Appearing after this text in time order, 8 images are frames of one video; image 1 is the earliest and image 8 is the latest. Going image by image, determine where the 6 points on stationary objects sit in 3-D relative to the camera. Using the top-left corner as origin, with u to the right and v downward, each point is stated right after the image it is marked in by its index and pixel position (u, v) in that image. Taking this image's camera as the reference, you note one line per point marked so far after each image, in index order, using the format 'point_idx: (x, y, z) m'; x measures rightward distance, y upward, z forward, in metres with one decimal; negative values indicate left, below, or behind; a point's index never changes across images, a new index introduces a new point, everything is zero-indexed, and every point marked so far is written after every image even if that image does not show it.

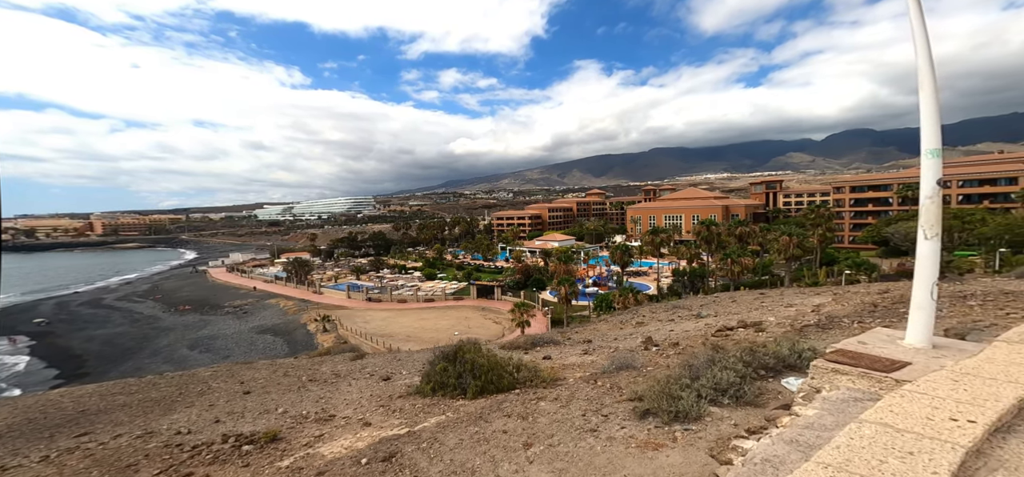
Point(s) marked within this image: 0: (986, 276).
0: (+21.2, -1.4, +19.8) m
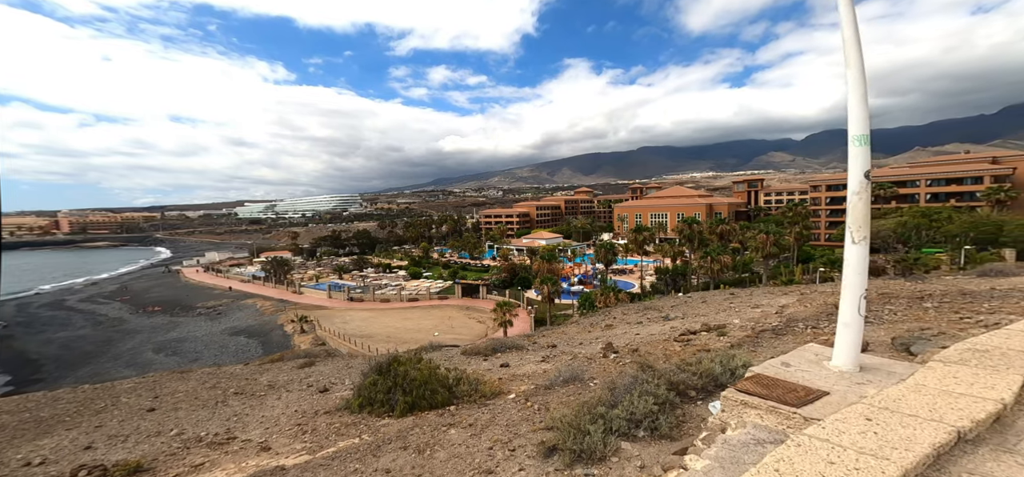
0: (+19.6, -1.3, +19.9) m
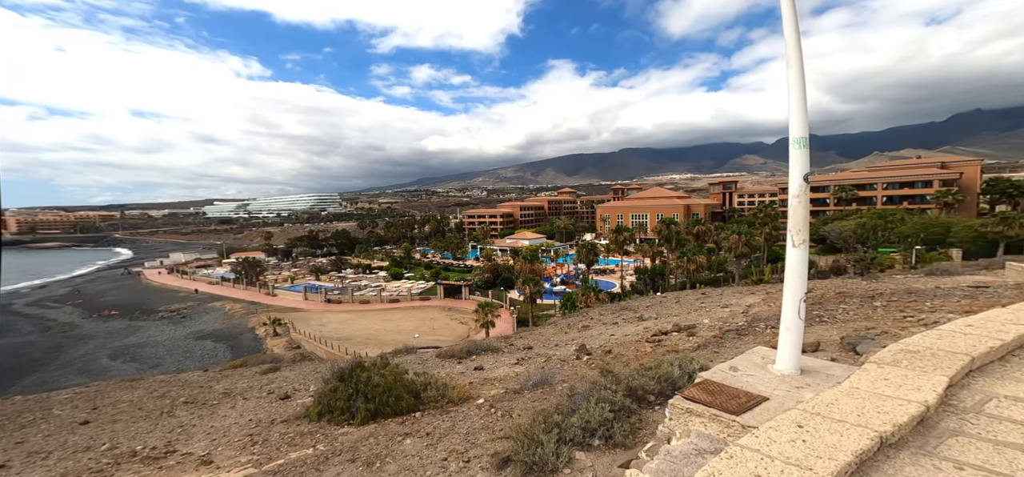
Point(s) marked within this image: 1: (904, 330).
0: (+18.3, -1.4, +20.9) m
1: (+5.9, -1.3, +6.9) m
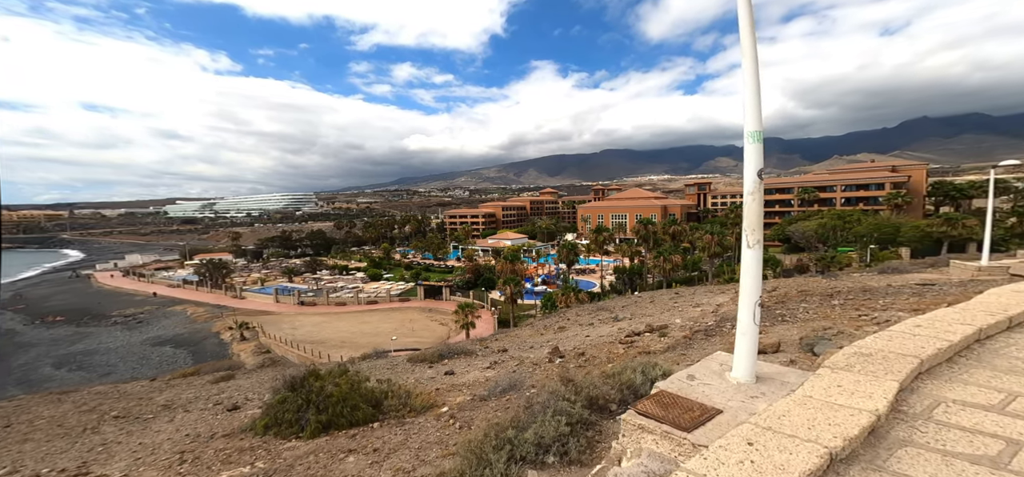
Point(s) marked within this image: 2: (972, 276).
0: (+16.9, -1.5, +21.7) m
1: (+5.3, -1.4, +7.0) m
2: (+13.5, -1.0, +13.3) m
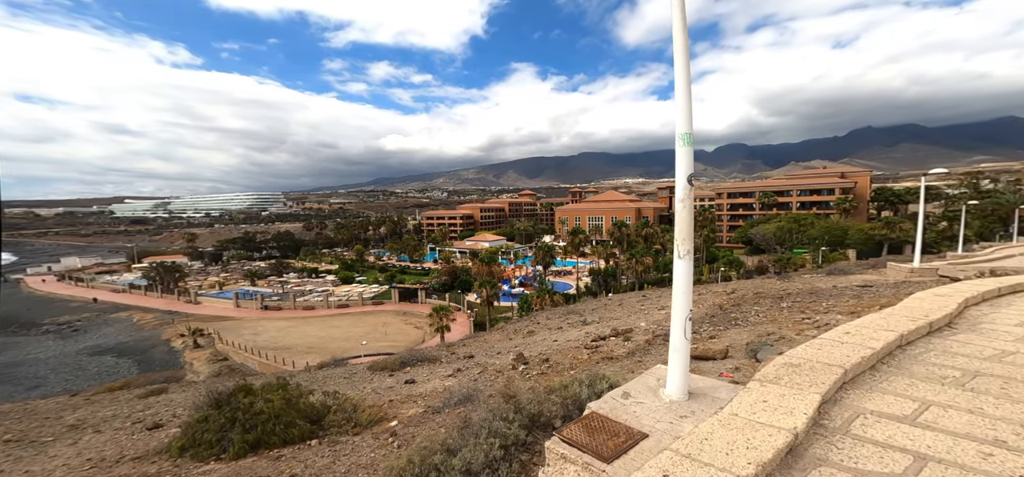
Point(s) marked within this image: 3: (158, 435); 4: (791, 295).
0: (+15.0, -1.7, +22.6) m
1: (+4.5, -1.5, +7.0) m
2: (+12.2, -1.2, +14.0) m
3: (-5.8, -3.2, +7.4) m
4: (+7.7, -1.6, +12.6) m
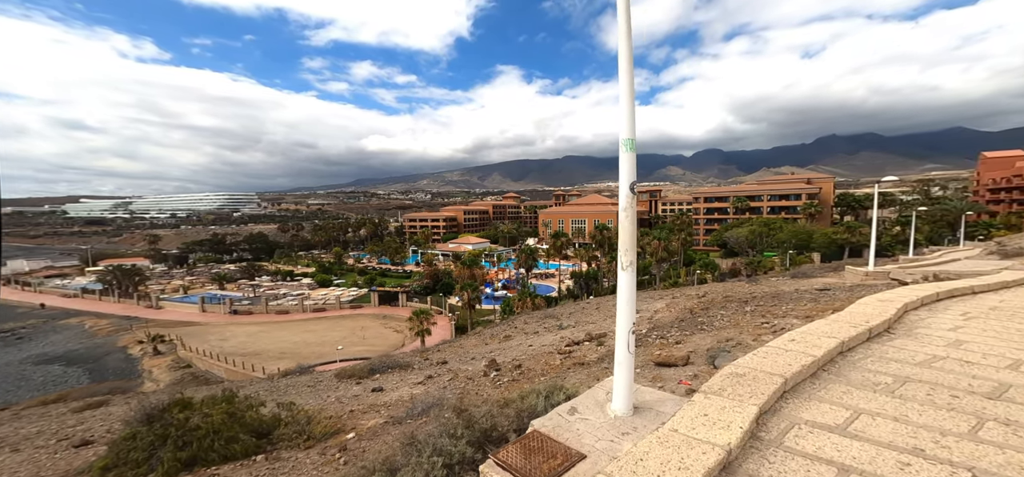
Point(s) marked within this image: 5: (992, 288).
0: (+13.5, -1.9, +23.1) m
1: (+3.8, -1.6, +7.1) m
2: (+11.2, -1.3, +14.4) m
3: (-6.4, -3.3, +6.9) m
4: (+6.8, -1.7, +12.7) m
5: (+8.5, -0.9, +8.1) m
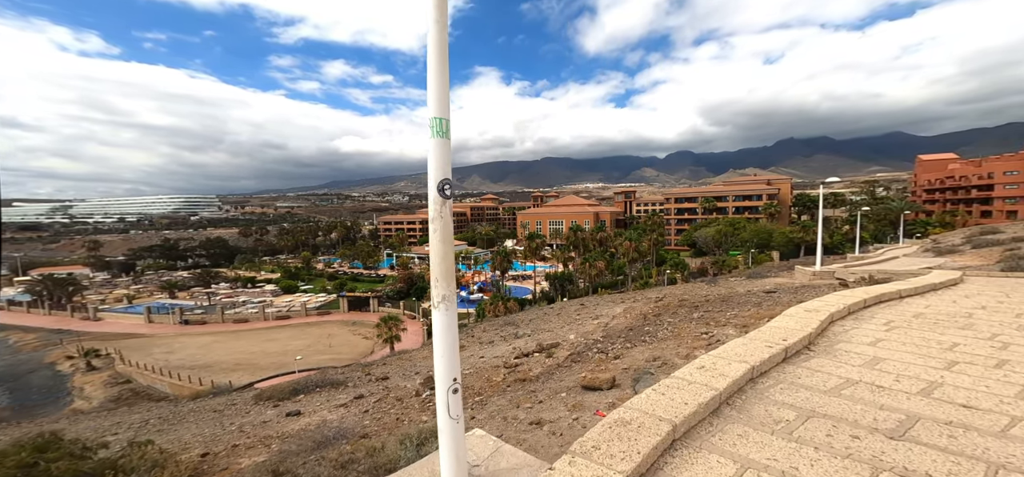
0: (+11.1, -1.9, +23.1) m
1: (+2.5, -1.6, +6.4) m
2: (+9.3, -1.3, +14.2) m
3: (-7.7, -3.5, +5.5) m
4: (+5.1, -1.8, +12.3) m
5: (+7.0, -0.9, +7.7) m
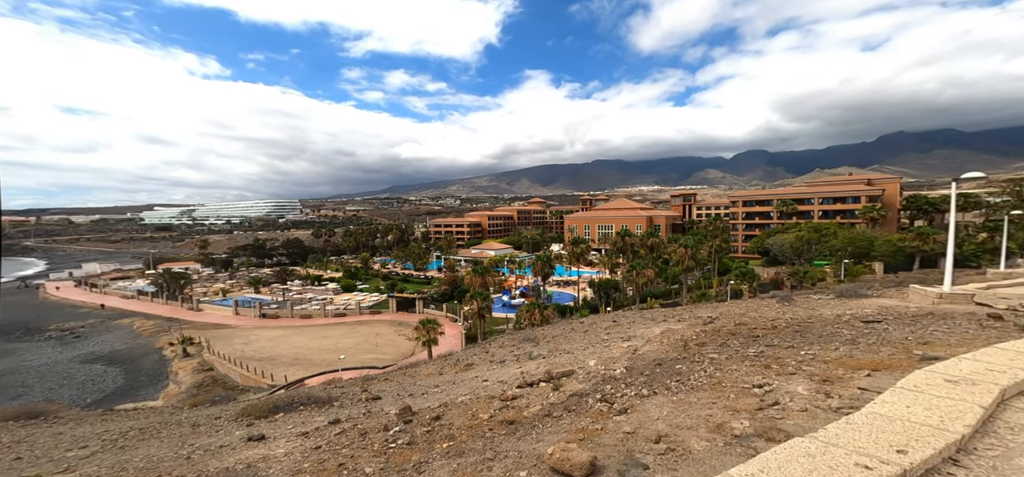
0: (+13.0, -2.3, +19.0) m
1: (+1.9, -1.7, +3.9) m
2: (+9.9, -1.6, +10.6) m
3: (-8.4, -3.3, +4.7) m
4: (+5.3, -1.9, +9.3) m
5: (+6.6, -1.0, +4.6) m
